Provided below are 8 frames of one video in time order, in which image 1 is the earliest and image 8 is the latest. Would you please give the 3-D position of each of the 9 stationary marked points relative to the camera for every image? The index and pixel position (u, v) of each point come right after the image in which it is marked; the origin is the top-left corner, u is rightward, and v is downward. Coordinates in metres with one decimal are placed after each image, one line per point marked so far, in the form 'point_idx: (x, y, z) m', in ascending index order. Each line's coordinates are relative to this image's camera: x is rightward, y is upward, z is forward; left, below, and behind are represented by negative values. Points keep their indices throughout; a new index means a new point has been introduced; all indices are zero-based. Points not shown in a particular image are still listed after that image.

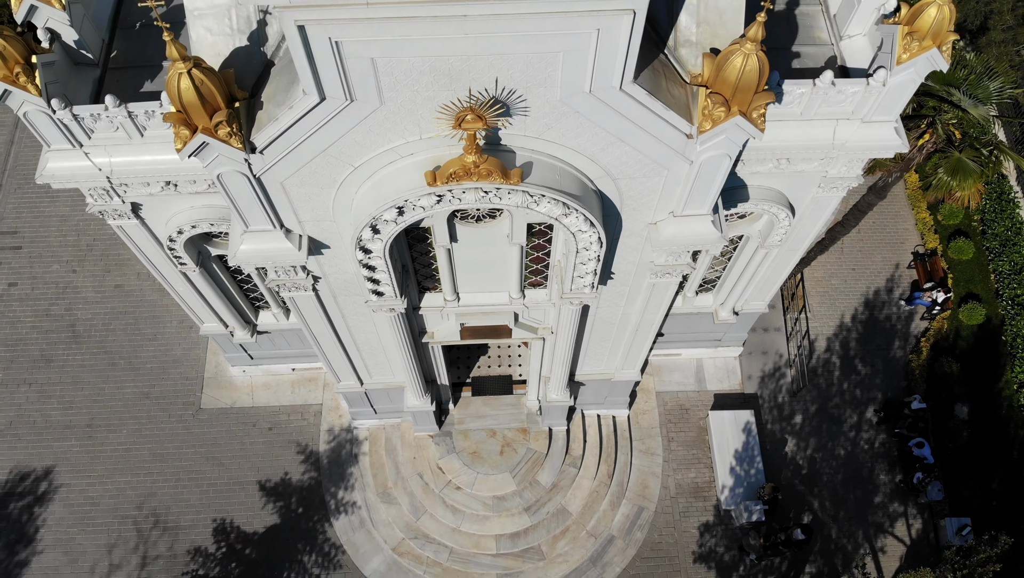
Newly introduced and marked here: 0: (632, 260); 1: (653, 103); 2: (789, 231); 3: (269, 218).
0: (+1.9, +0.5, +13.2) m
1: (+1.5, +2.0, +9.5) m
2: (+4.9, +1.1, +15.2) m
3: (-3.3, +1.0, +11.4) m
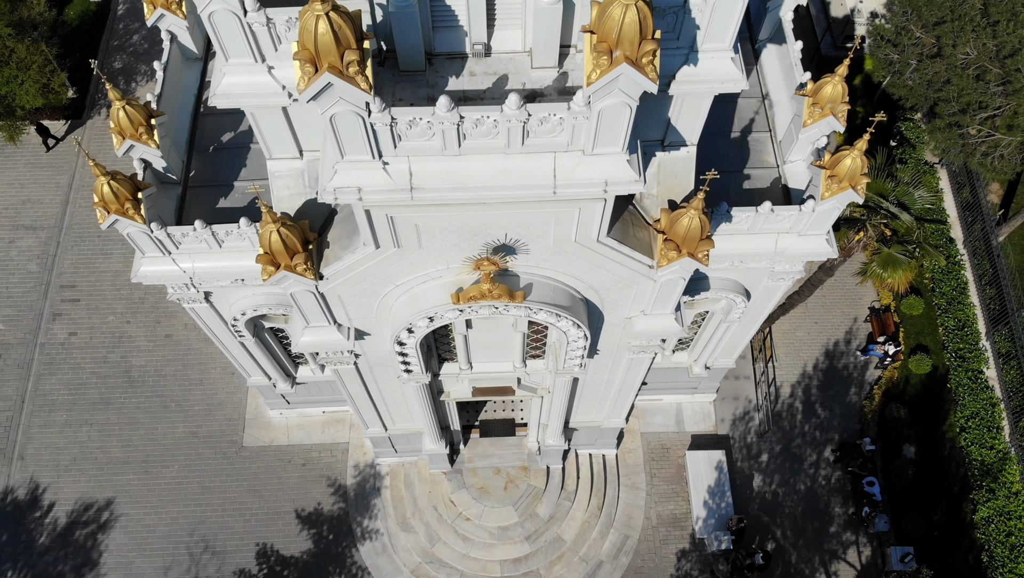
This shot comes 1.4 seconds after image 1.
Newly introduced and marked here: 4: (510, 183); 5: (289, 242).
0: (+2.0, -1.0, +16.2) m
1: (+1.6, +0.6, +12.5) m
2: (+5.0, -0.4, +18.2) m
3: (-3.2, -0.4, +14.4) m
4: (0.0, +1.3, +10.4) m
5: (-3.2, +0.7, +12.2) m
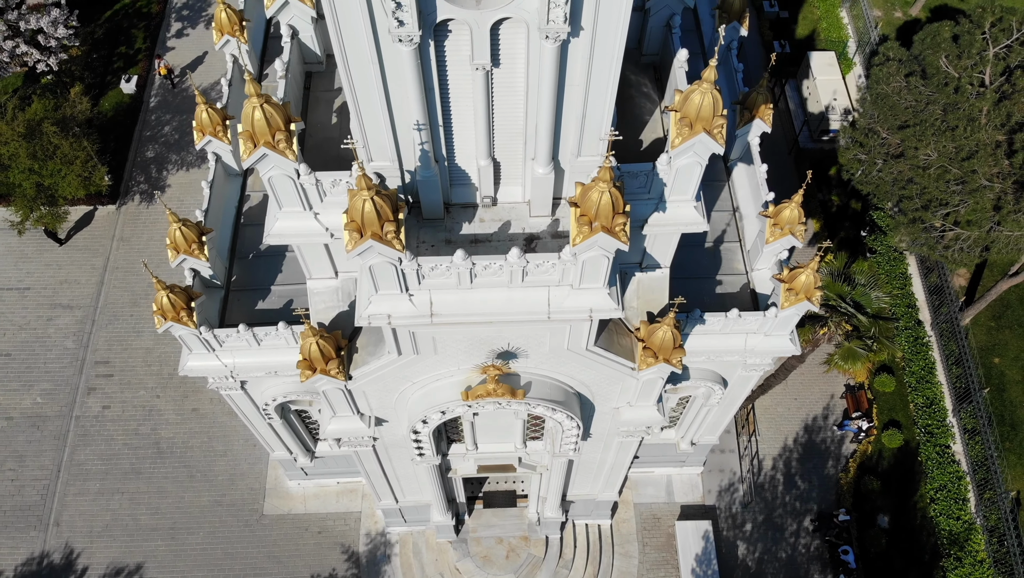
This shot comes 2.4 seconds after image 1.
0: (+2.0, -3.0, +18.3) m
1: (+1.7, -1.1, +14.7) m
2: (+5.1, -2.5, +20.3) m
3: (-3.1, -2.3, +16.5) m
4: (0.0, -0.3, +12.6) m
5: (-3.2, -1.0, +14.4) m
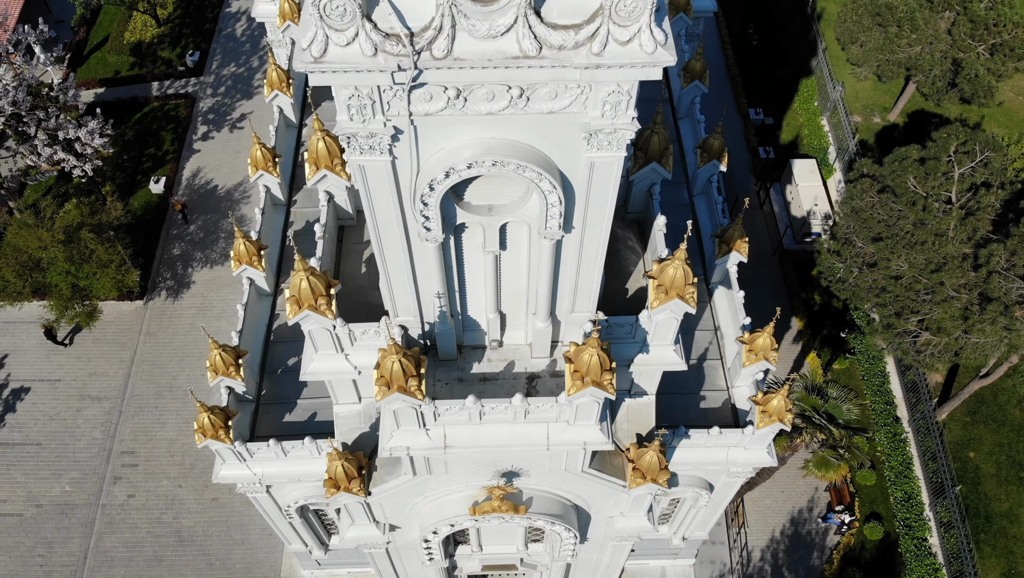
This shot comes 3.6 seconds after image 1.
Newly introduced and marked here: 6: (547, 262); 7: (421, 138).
0: (+2.0, -5.7, +20.0) m
1: (+1.7, -3.6, +16.5) m
2: (+5.1, -5.4, +22.0) m
3: (-3.1, -4.8, +18.3) m
4: (+0.1, -2.6, +14.5) m
5: (-3.1, -3.5, +16.2) m
6: (+0.5, +0.4, +13.0) m
7: (-1.2, +1.9, +11.2) m
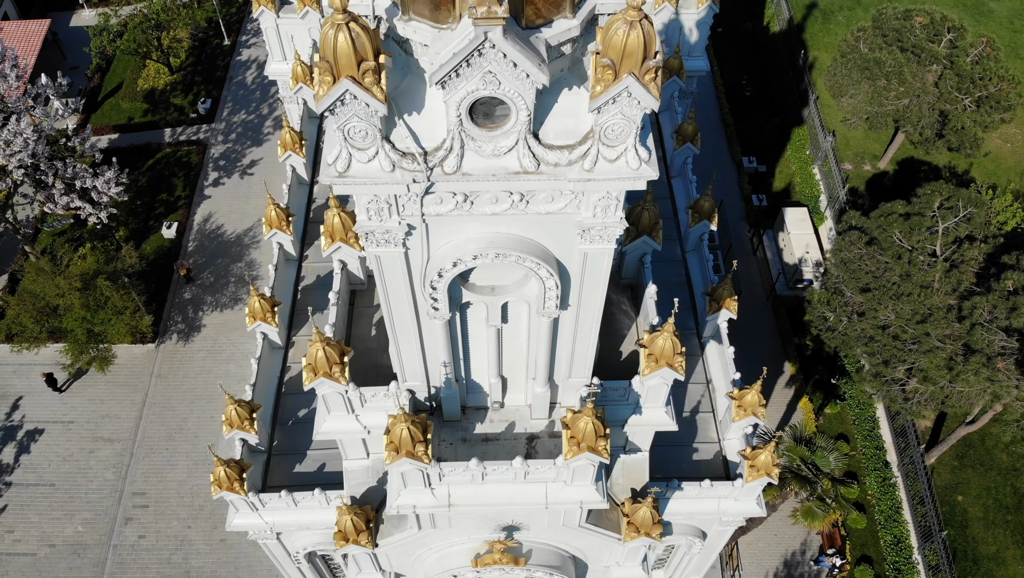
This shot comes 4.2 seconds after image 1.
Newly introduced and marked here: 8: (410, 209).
0: (+2.0, -7.1, +20.8) m
1: (+1.7, -4.9, +17.4) m
2: (+5.1, -6.8, +22.8) m
3: (-3.1, -6.2, +19.2) m
4: (+0.1, -3.8, +15.5) m
5: (-3.1, -4.7, +17.1) m
6: (+0.5, -0.8, +14.0) m
7: (-1.2, +0.8, +12.3) m
8: (-1.4, +1.1, +11.7) m
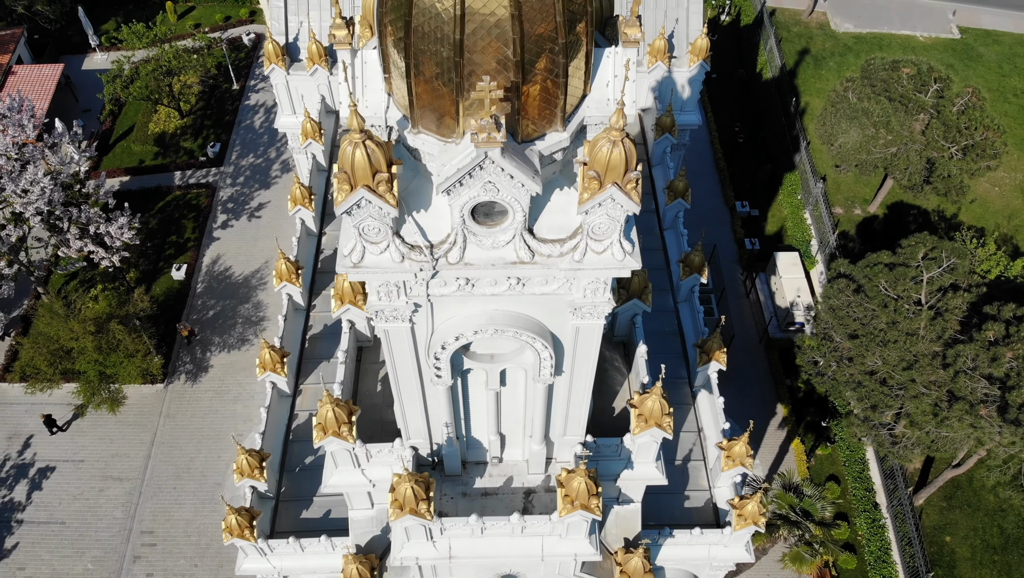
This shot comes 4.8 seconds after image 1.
0: (+2.0, -8.4, +21.6) m
1: (+1.7, -6.1, +18.3) m
2: (+5.1, -8.3, +23.6) m
3: (-3.1, -7.5, +20.0) m
4: (0.0, -5.0, +16.3) m
5: (-3.1, -6.0, +18.0) m
6: (+0.5, -2.0, +15.0) m
7: (-1.2, -0.3, +13.3) m
8: (-1.4, 0.0, +12.8) m
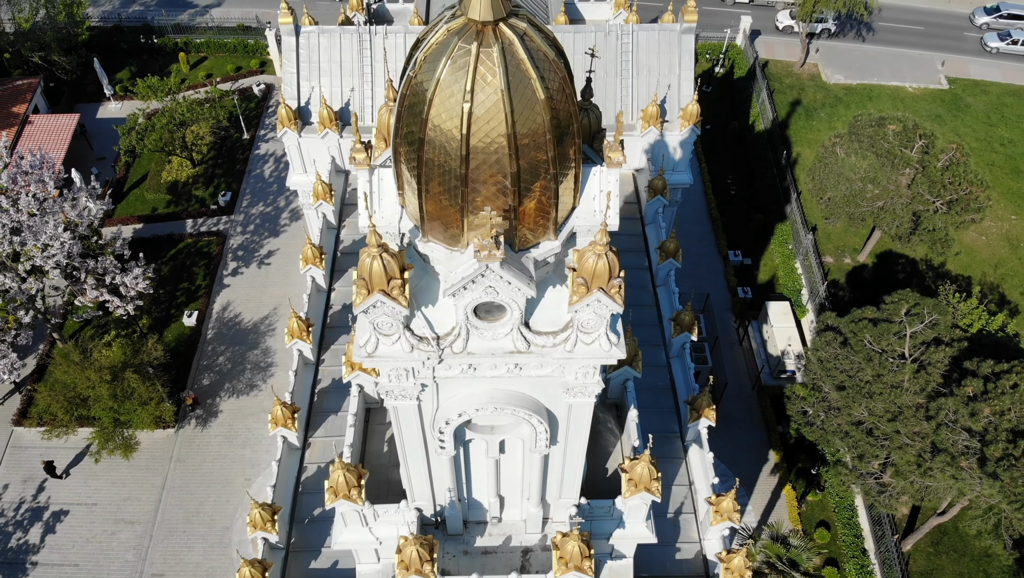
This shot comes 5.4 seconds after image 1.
0: (+2.0, -10.1, +22.6) m
1: (+1.6, -7.7, +19.3) m
2: (+5.1, -10.0, +24.6) m
3: (-3.2, -9.1, +21.0) m
4: (0.0, -6.5, +17.4) m
5: (-3.2, -7.5, +19.1) m
6: (+0.5, -3.4, +16.2) m
7: (-1.2, -1.7, +14.6) m
8: (-1.5, -1.4, +14.0) m
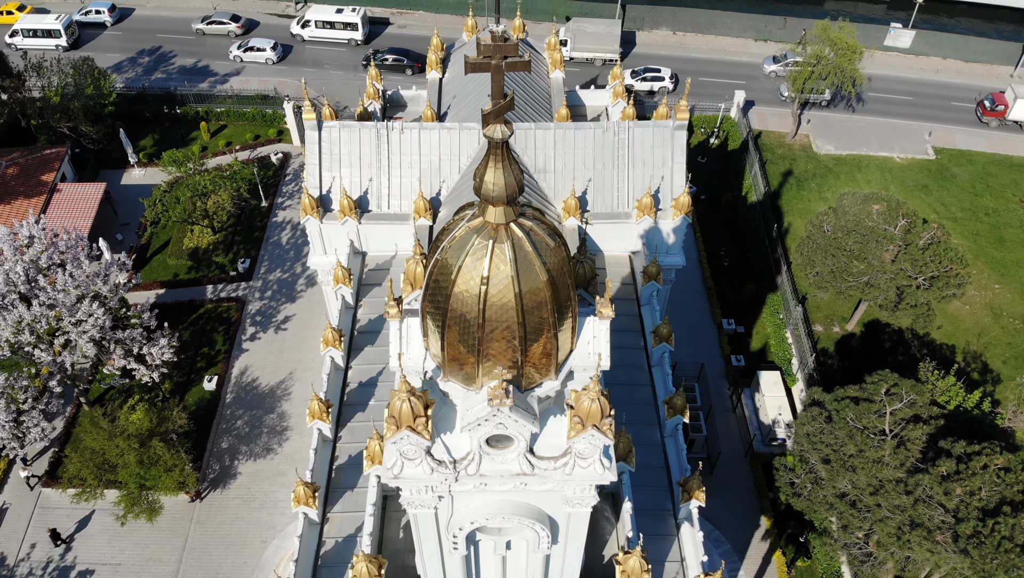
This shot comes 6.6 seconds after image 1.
0: (+2.1, -12.8, +24.3) m
1: (+1.7, -10.2, +21.1) m
2: (+5.2, -12.8, +26.3) m
3: (-3.1, -11.6, +22.8) m
4: (+0.1, -9.0, +19.3) m
5: (-3.1, -10.0, +20.9) m
6: (+0.6, -5.8, +18.2) m
7: (-1.1, -4.0, +16.6) m
8: (-1.3, -3.7, +16.1) m
